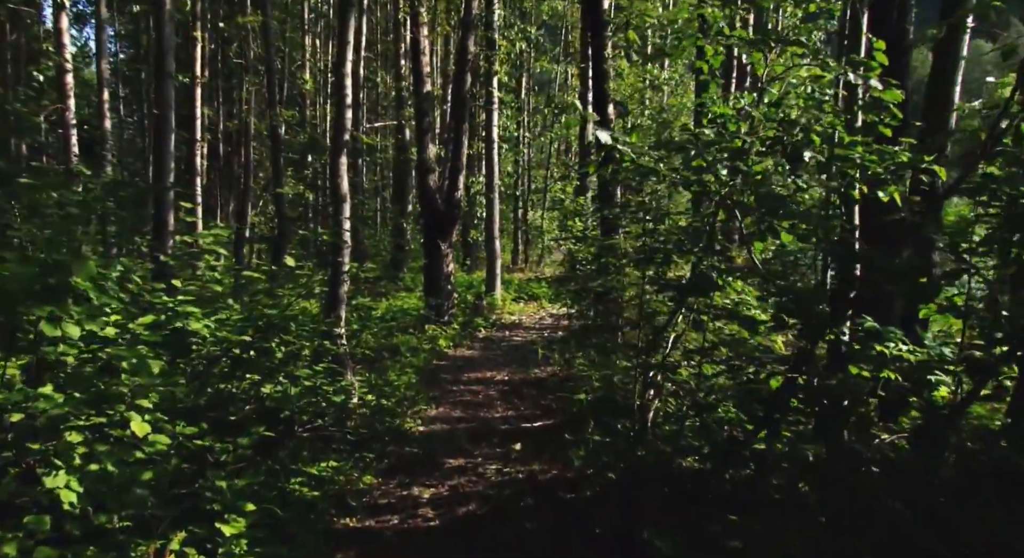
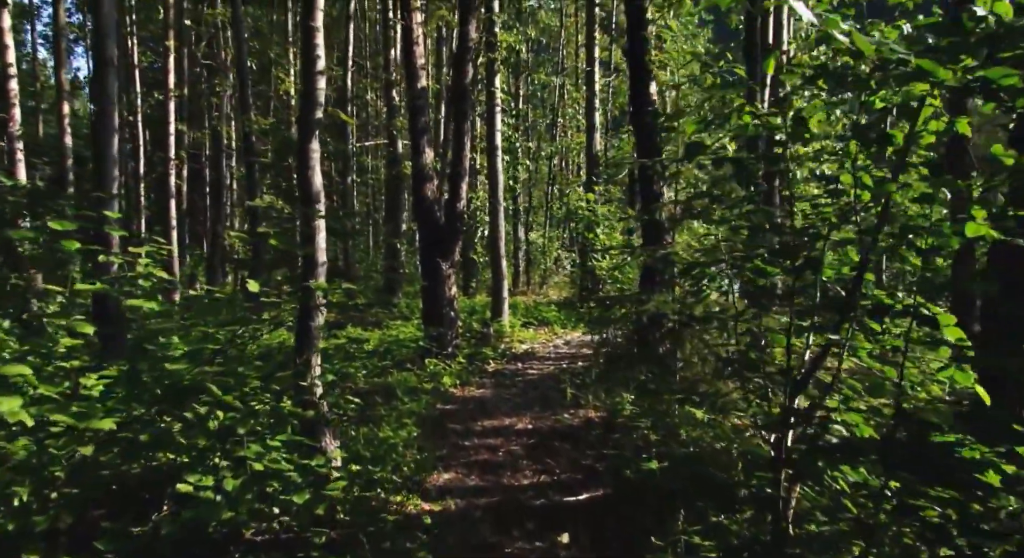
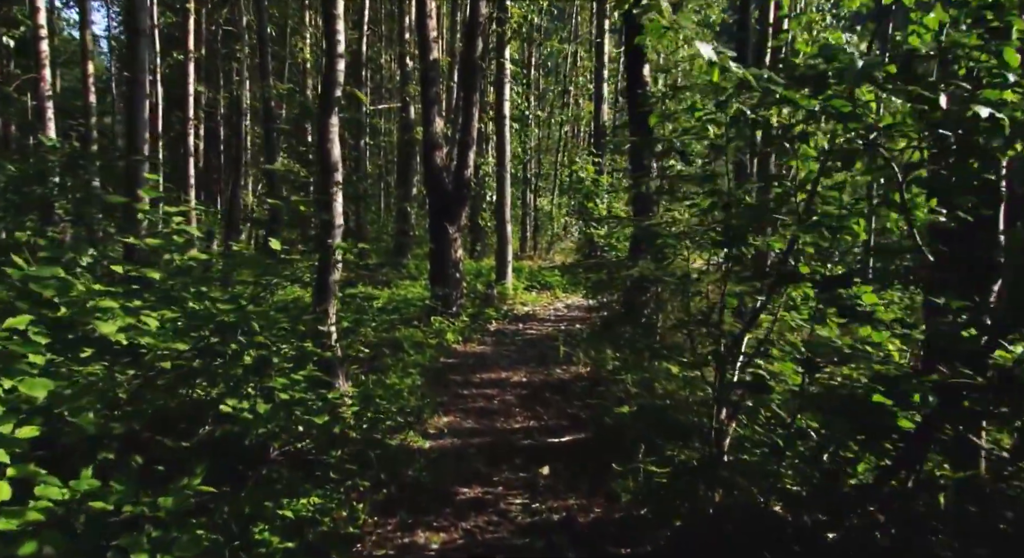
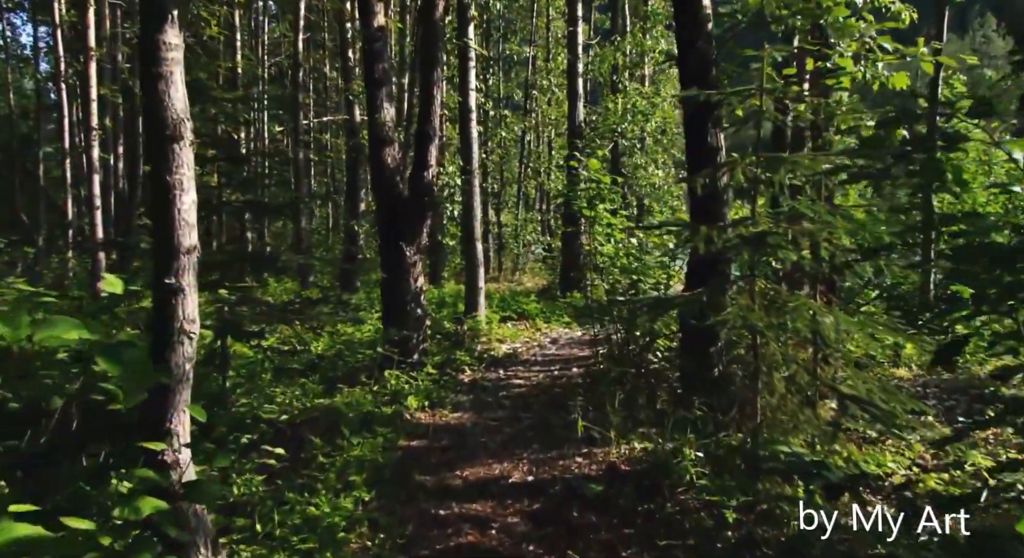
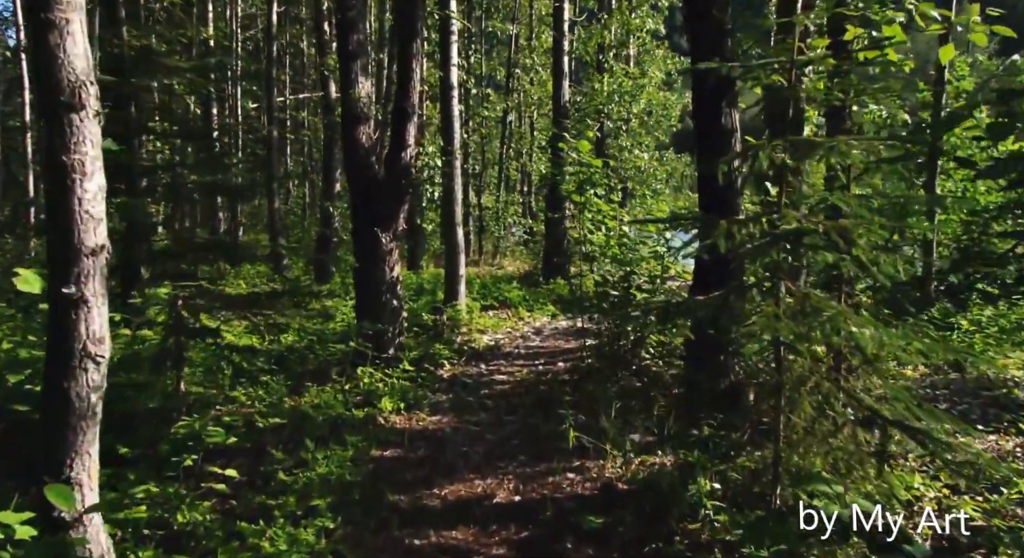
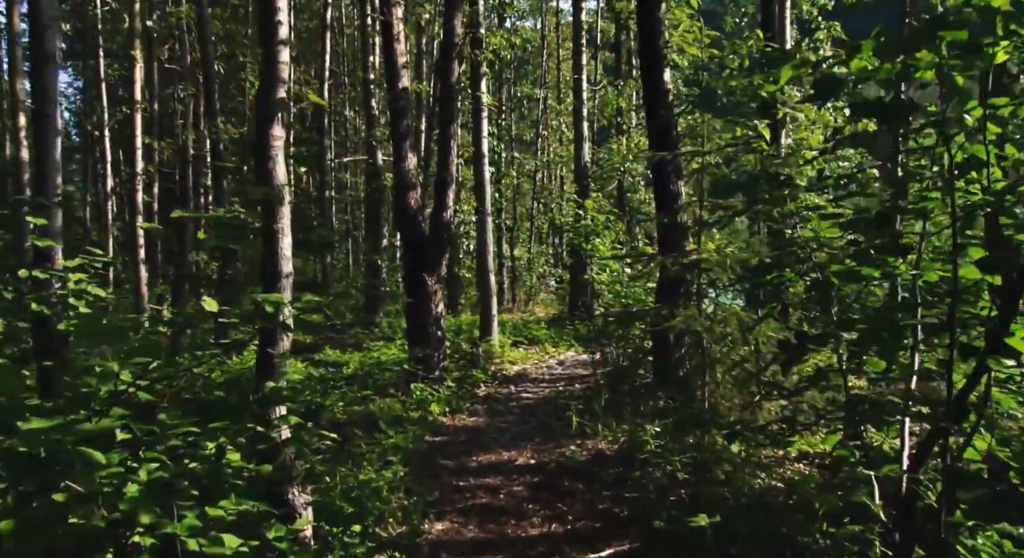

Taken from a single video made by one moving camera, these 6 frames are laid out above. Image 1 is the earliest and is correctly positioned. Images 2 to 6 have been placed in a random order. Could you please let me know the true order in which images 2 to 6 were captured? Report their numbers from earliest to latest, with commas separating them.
3, 2, 6, 4, 5
